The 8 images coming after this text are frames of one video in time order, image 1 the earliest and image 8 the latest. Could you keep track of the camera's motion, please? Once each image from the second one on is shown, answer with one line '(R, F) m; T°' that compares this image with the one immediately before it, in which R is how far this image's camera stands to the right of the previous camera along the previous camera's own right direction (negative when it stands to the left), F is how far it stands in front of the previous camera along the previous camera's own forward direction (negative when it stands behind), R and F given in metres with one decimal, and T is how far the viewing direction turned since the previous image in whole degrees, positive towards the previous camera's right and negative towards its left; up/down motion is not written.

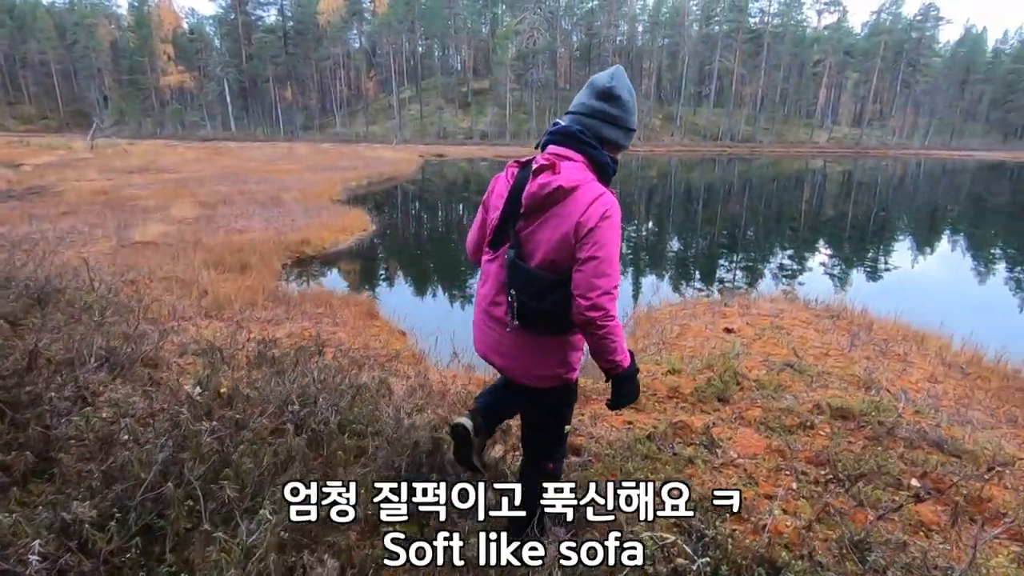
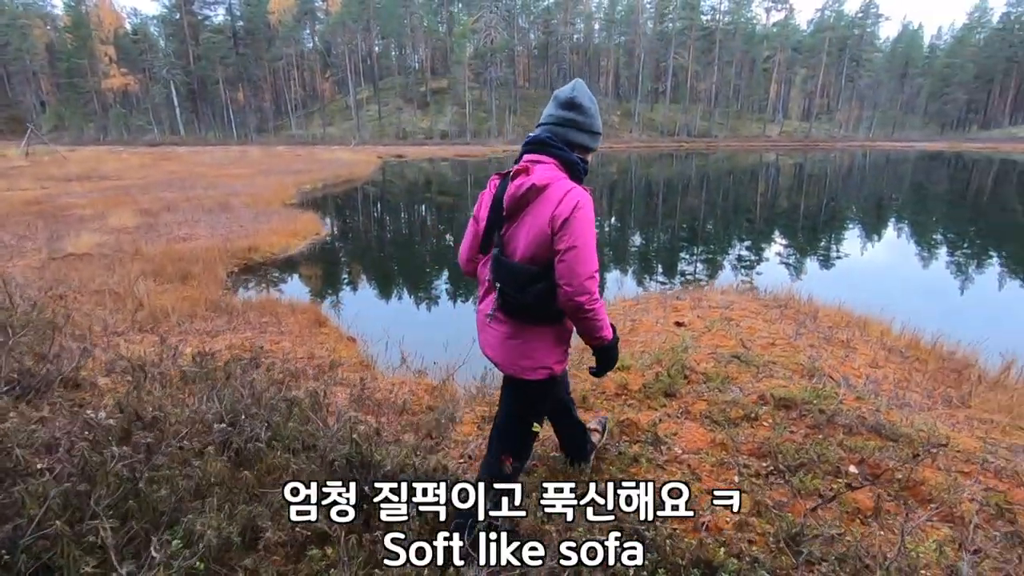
(+0.2, +0.1) m; +4°
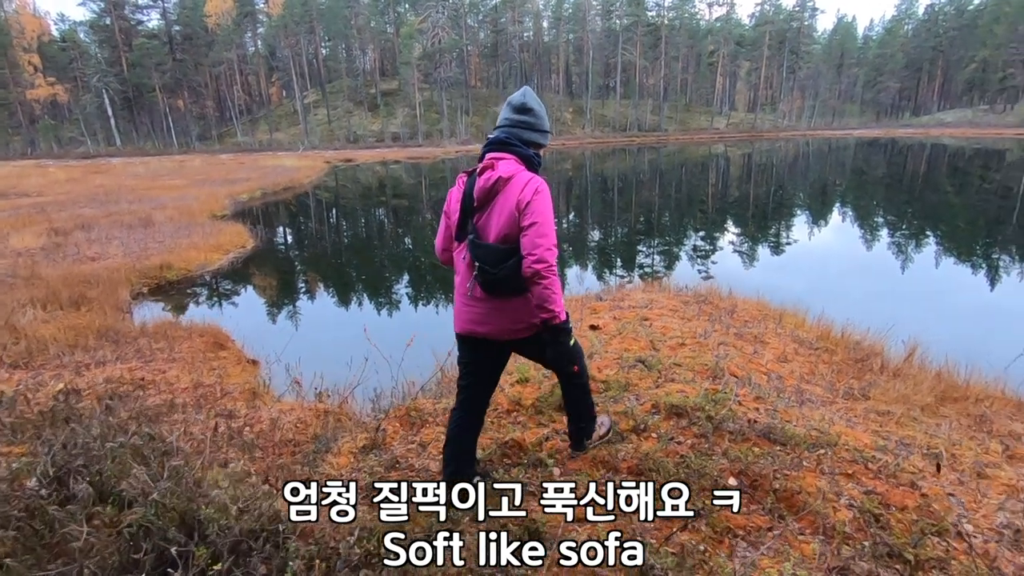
(+0.7, +0.2) m; +4°
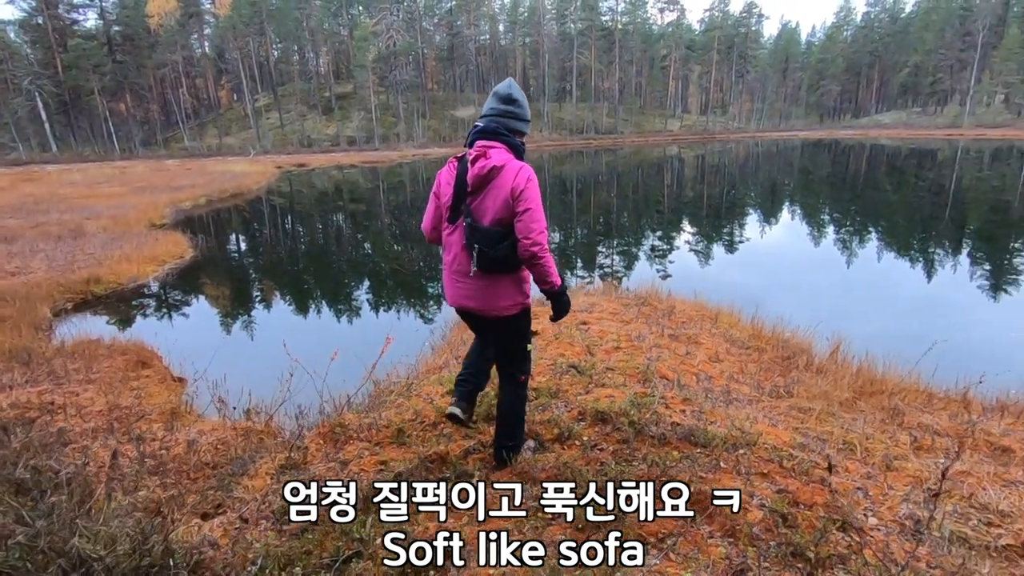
(+0.3, 0.0) m; +4°
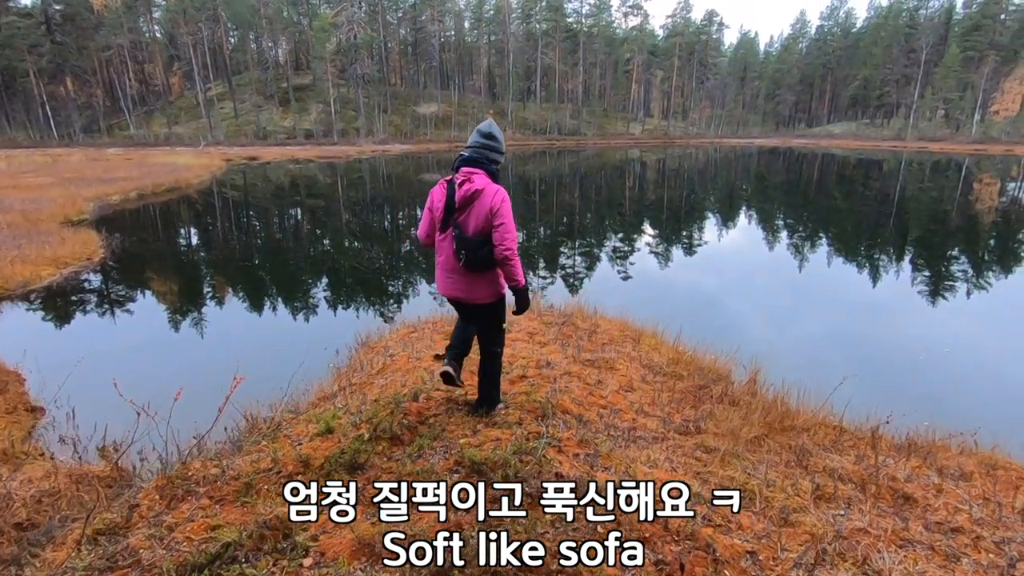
(+0.6, +0.4) m; +4°
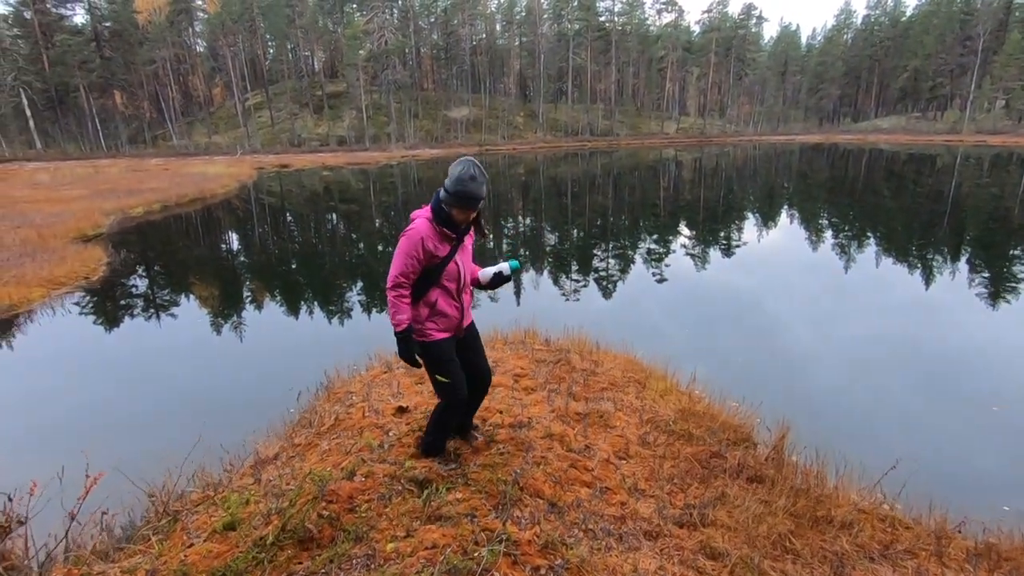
(+0.5, +0.9) m; -4°
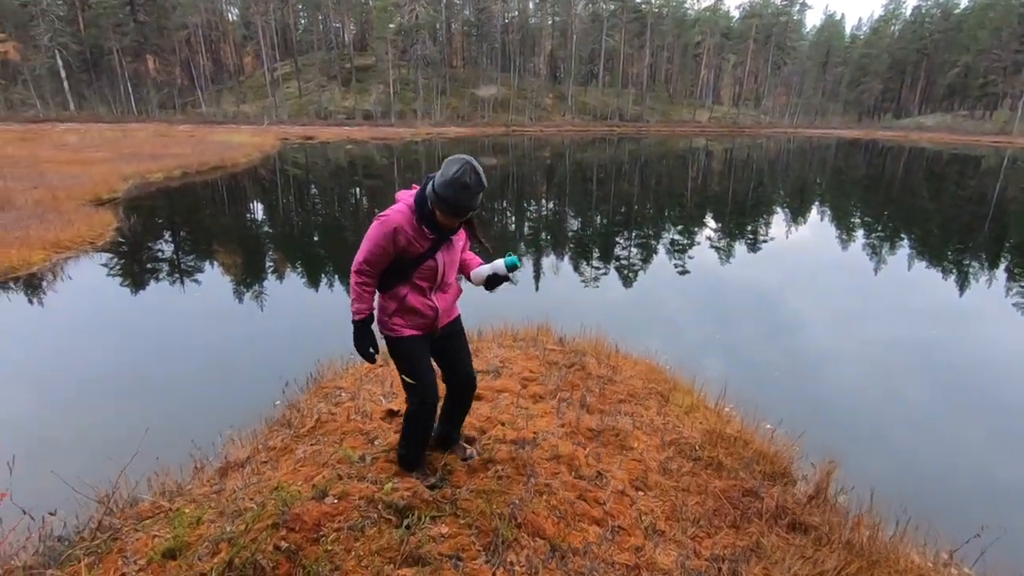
(+0.1, +0.6) m; -2°
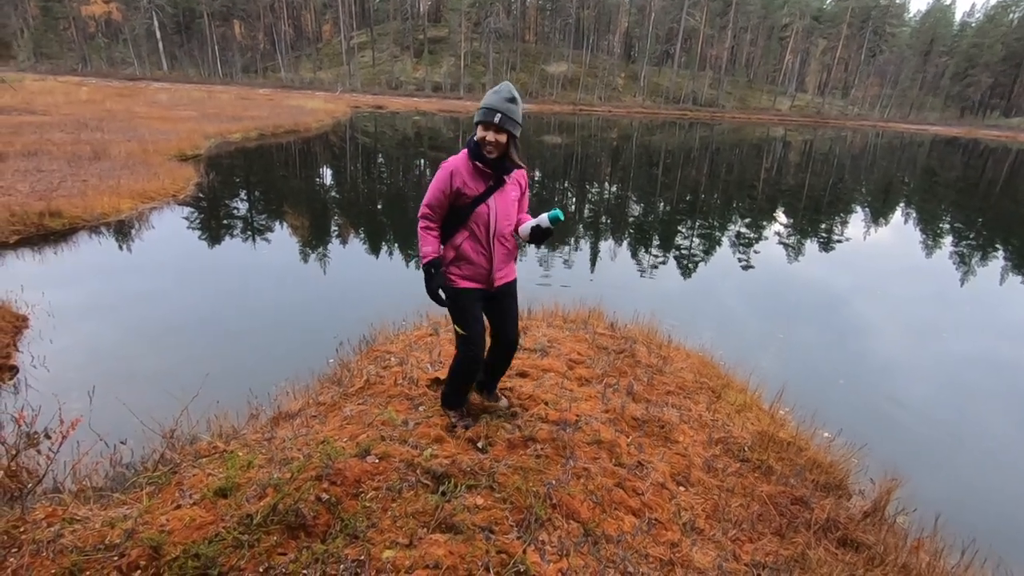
(0.0, +0.1) m; -6°
